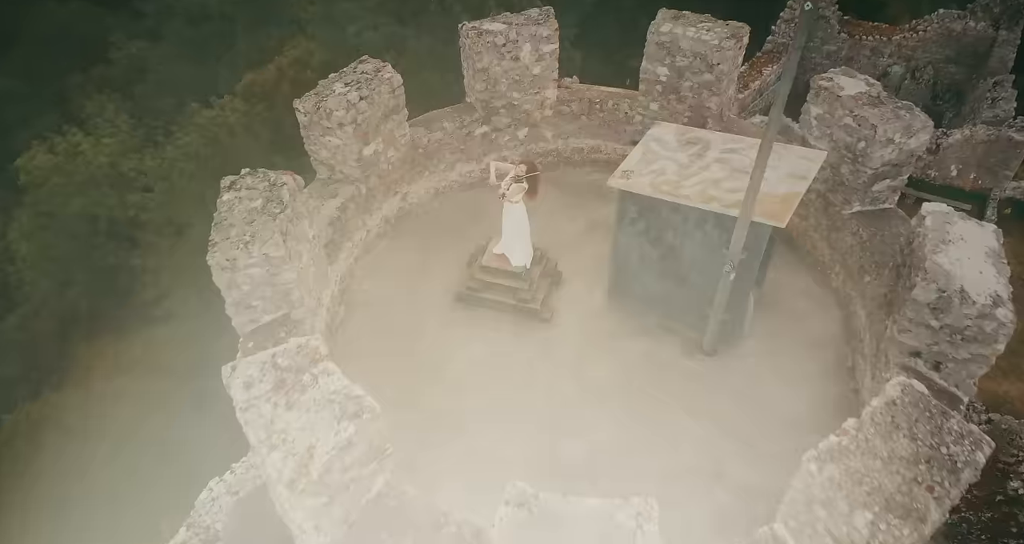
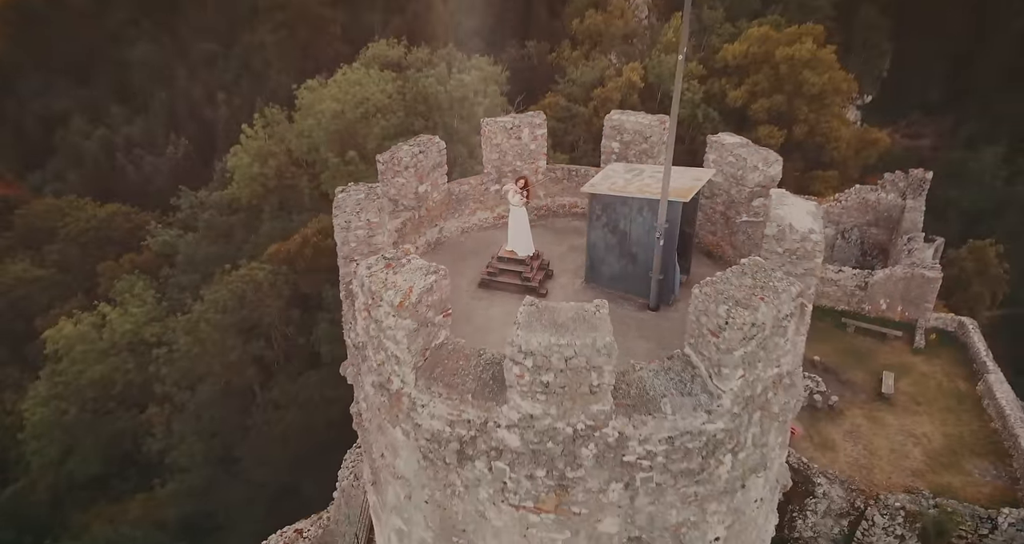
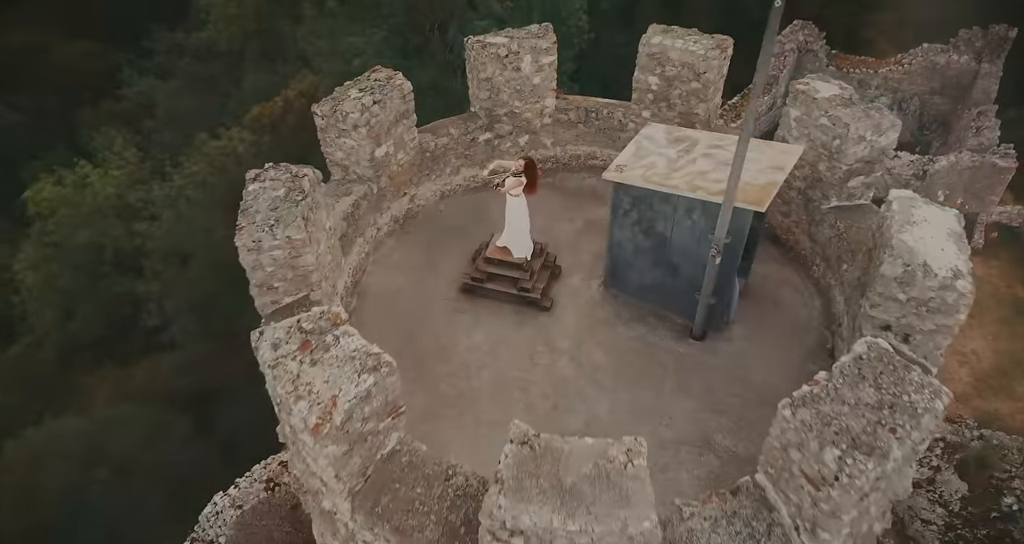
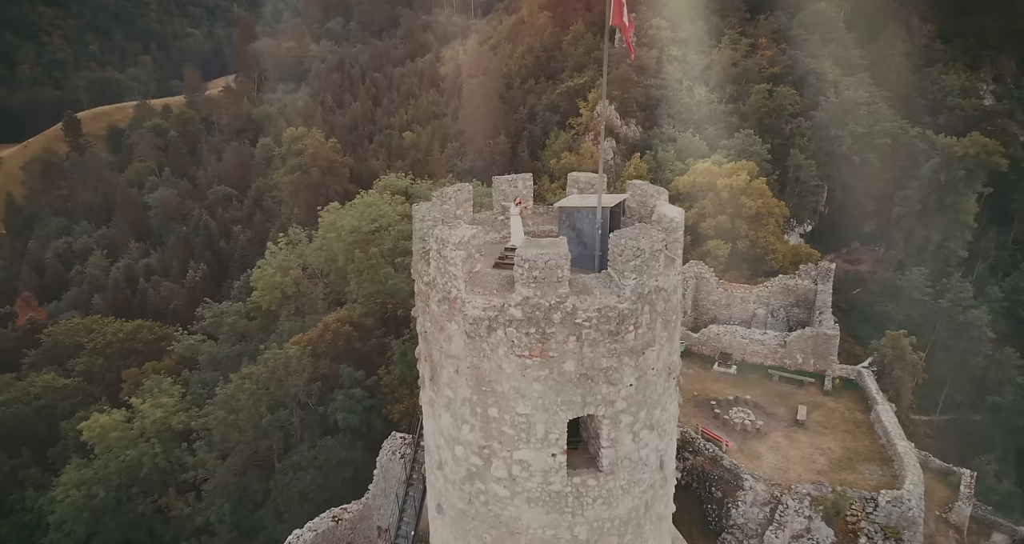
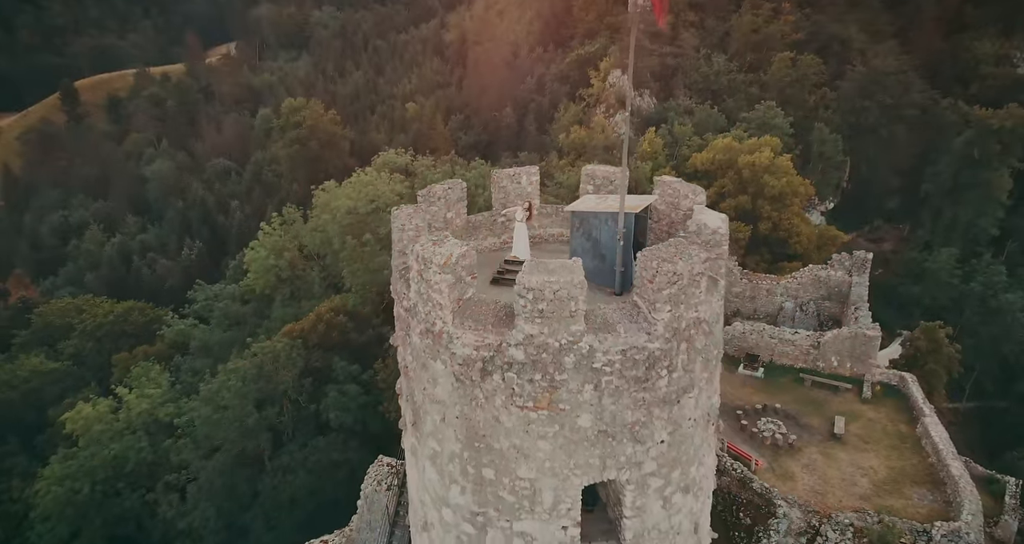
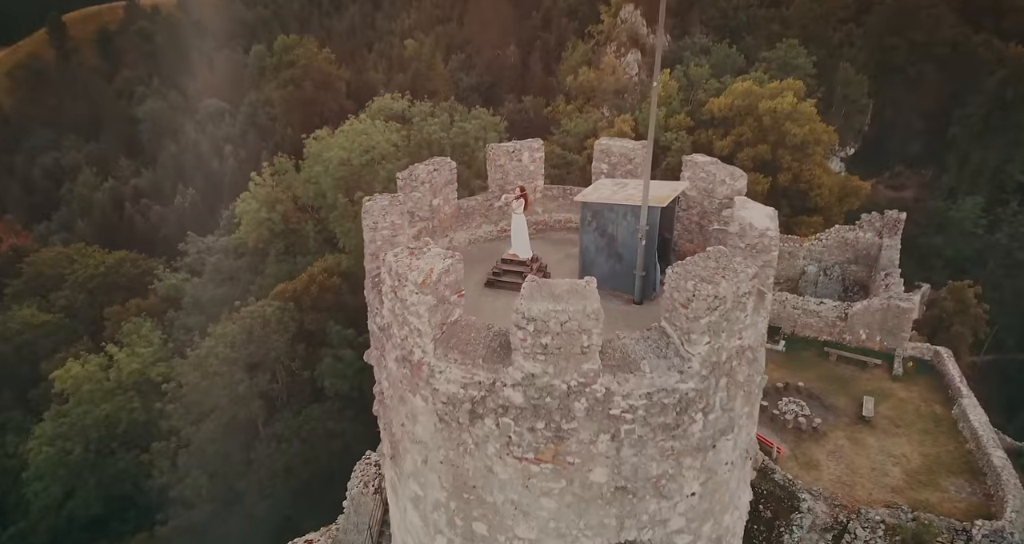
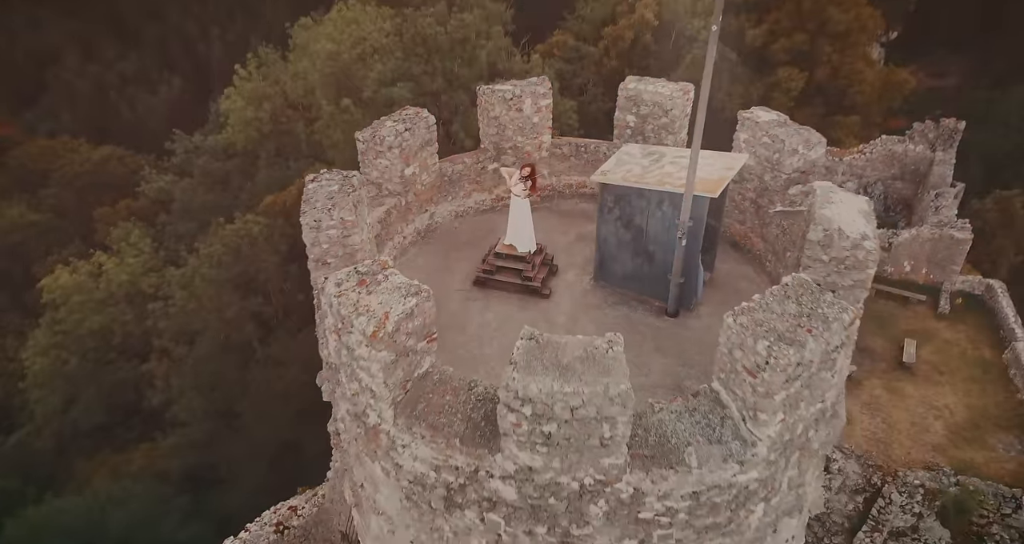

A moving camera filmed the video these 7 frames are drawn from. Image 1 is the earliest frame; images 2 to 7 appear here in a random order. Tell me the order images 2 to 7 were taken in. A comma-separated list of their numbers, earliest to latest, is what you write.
3, 7, 2, 6, 5, 4
